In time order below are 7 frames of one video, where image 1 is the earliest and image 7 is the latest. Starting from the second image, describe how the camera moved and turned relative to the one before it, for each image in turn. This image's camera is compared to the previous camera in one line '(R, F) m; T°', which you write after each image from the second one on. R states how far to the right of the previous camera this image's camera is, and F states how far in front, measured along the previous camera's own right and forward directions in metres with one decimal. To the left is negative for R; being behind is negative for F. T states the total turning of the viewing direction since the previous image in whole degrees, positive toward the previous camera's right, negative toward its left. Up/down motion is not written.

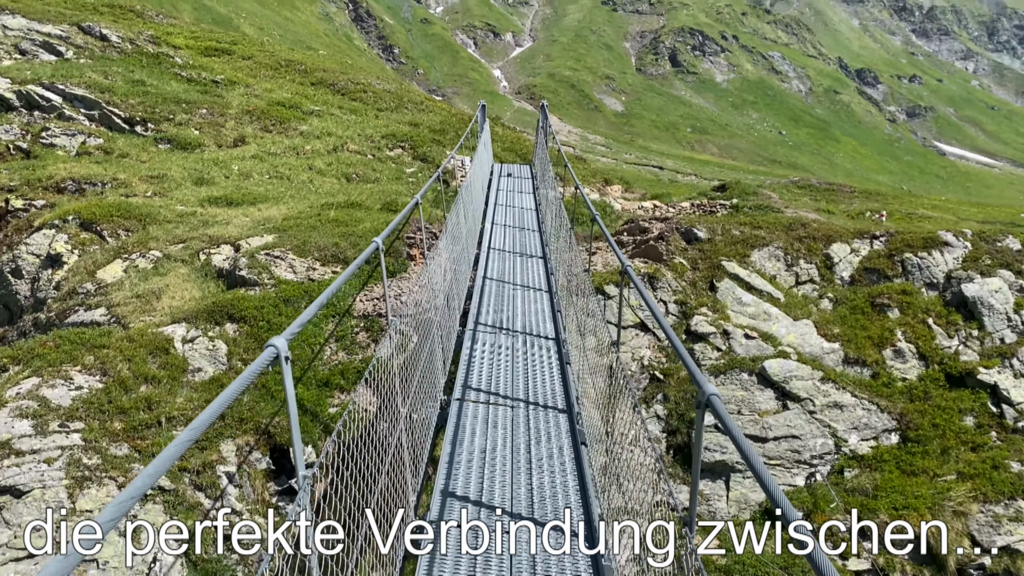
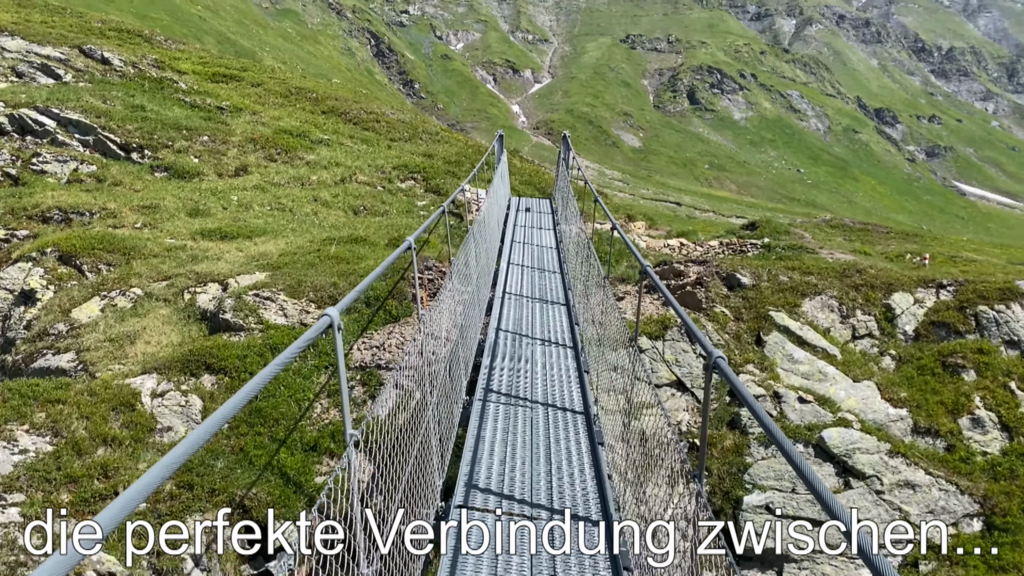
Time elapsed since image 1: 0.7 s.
(0.0, +1.7) m; -1°
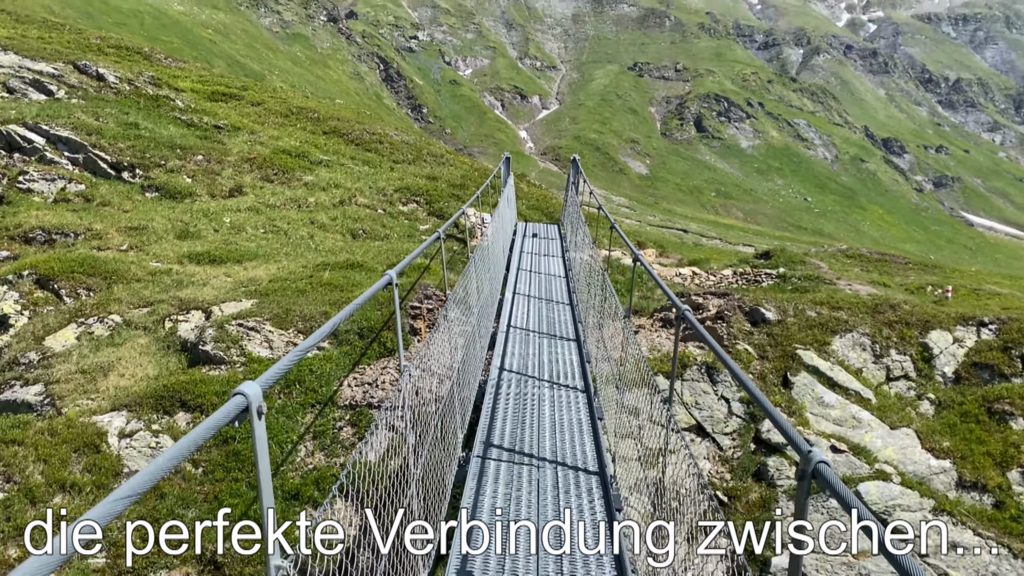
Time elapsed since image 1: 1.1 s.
(0.0, +1.0) m; 0°
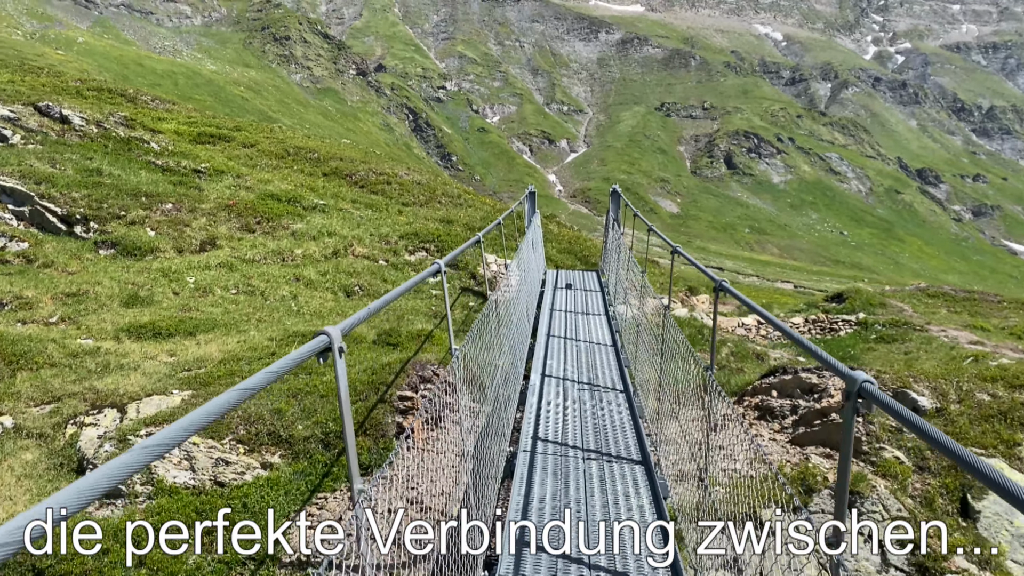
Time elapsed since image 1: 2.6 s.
(+0.1, +3.9) m; -2°
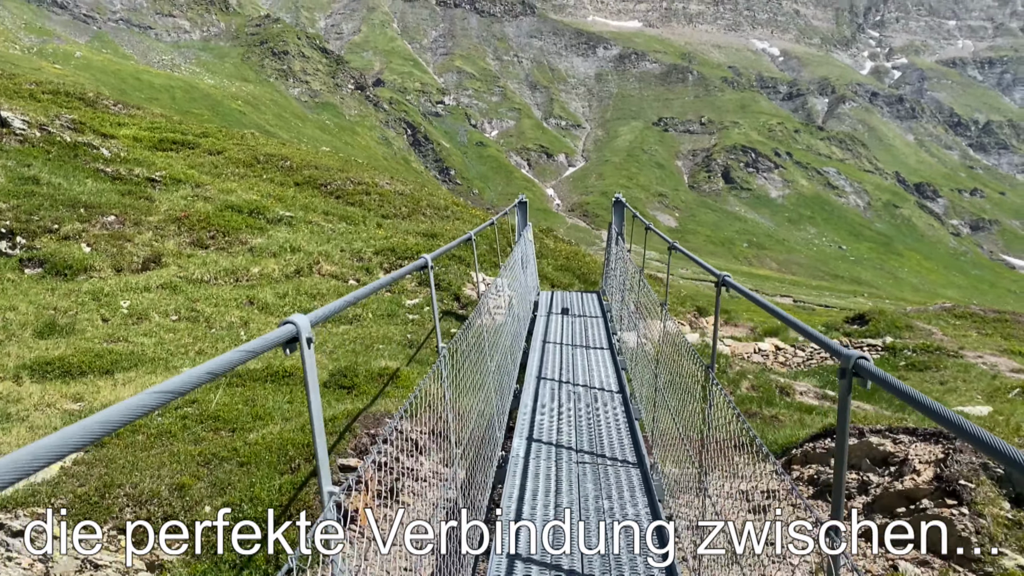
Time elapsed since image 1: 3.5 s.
(+0.2, +2.2) m; 0°
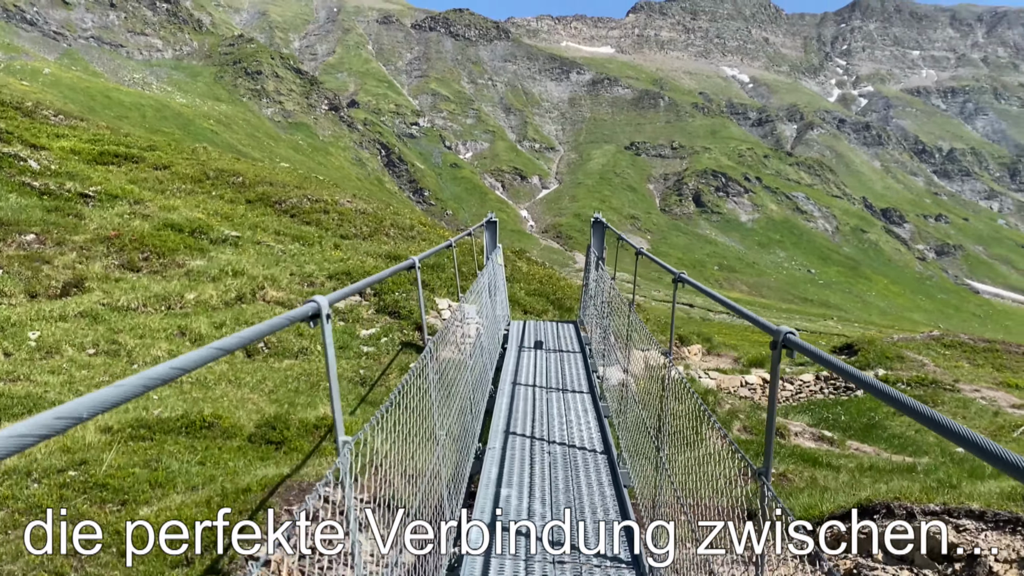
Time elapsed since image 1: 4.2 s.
(+0.1, +1.5) m; +2°
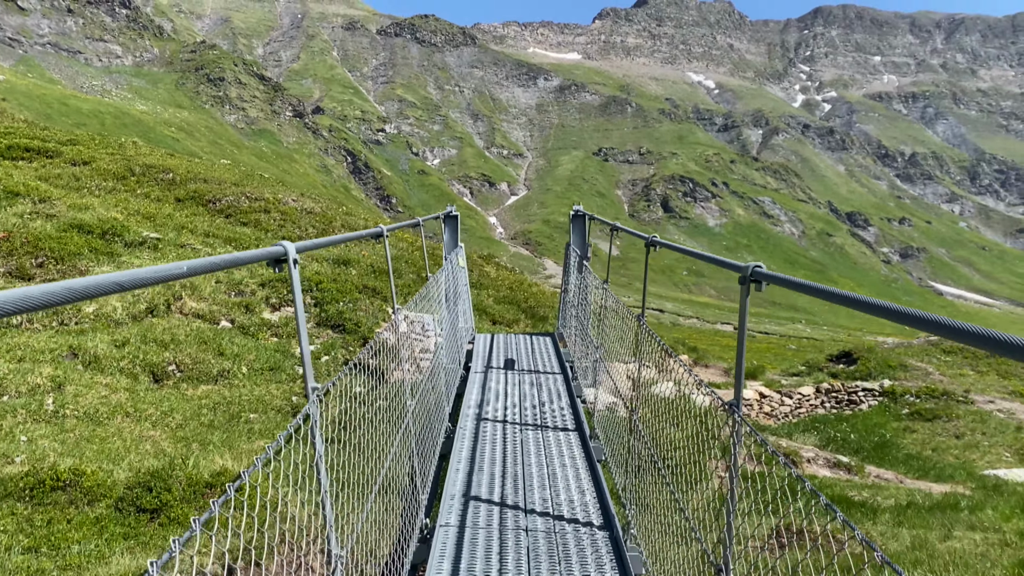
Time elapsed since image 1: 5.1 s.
(+0.1, +2.1) m; +2°
